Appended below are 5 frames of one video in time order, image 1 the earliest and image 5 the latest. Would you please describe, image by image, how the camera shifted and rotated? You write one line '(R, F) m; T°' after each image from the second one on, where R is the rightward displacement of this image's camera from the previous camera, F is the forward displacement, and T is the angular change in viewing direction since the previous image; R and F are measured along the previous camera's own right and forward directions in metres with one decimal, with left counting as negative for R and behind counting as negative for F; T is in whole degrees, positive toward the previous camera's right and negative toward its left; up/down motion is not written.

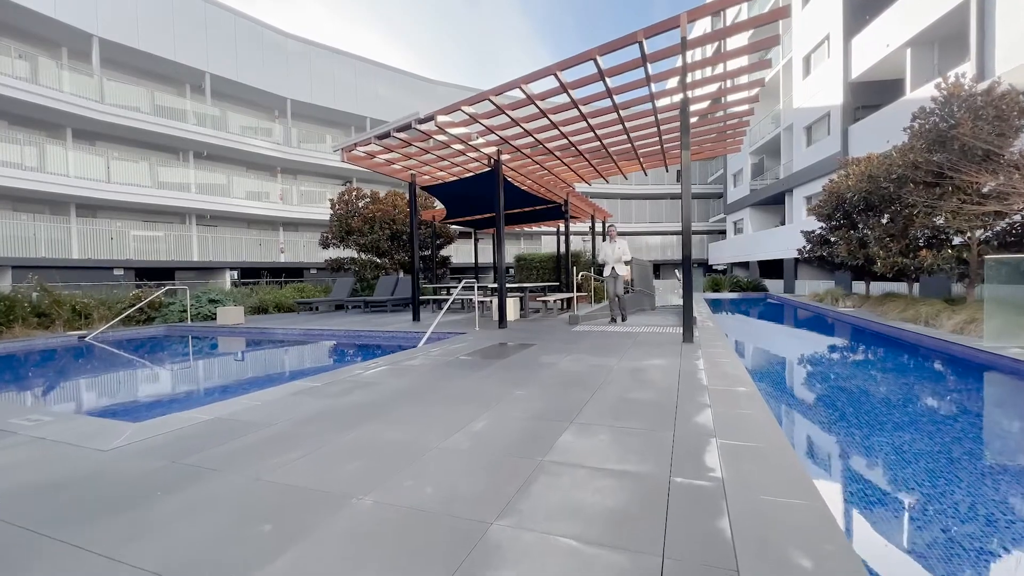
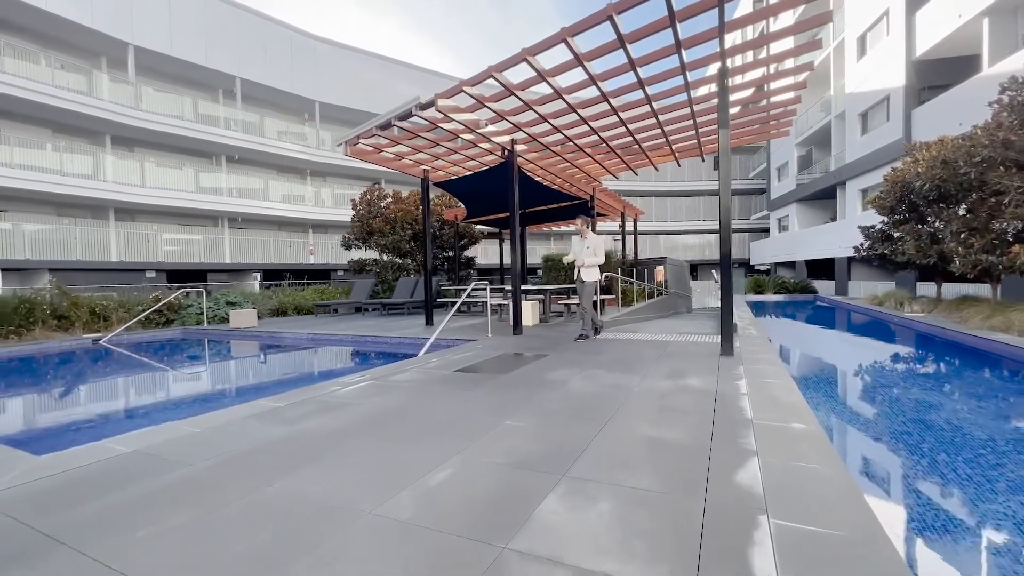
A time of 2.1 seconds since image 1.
(+0.3, +0.7) m; -4°
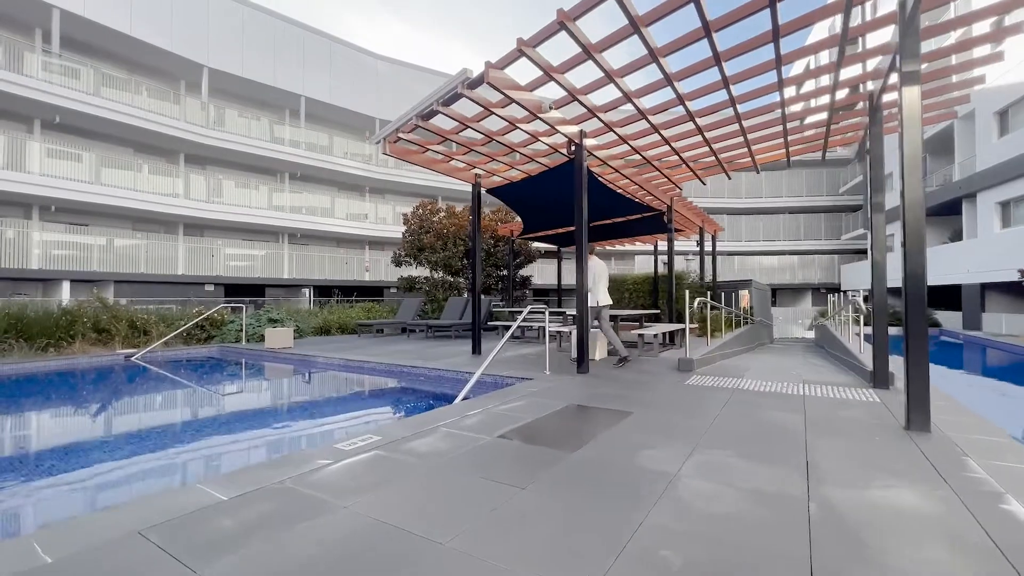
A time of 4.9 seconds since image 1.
(-0.1, +1.4) m; -7°
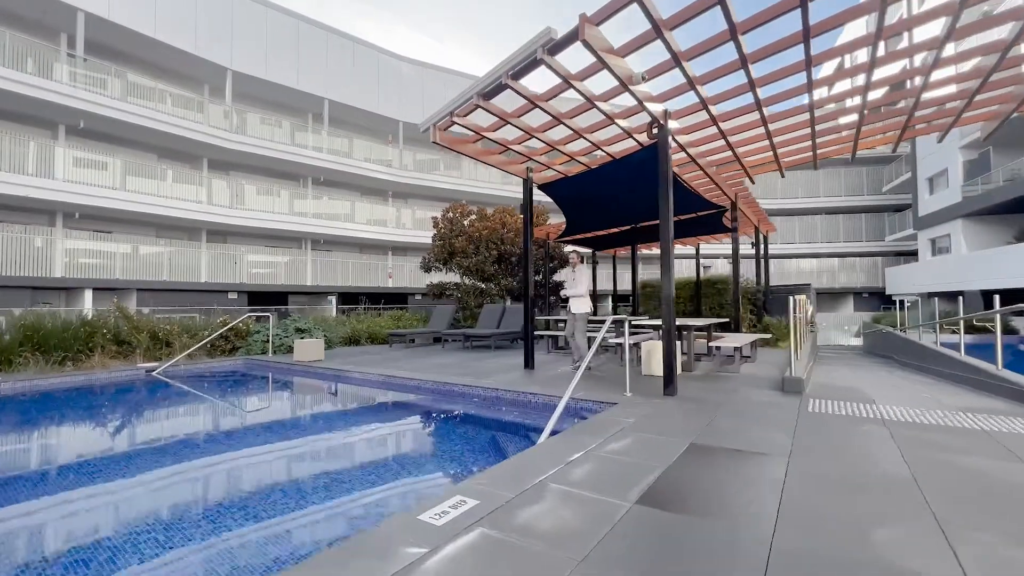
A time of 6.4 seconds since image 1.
(-0.6, +0.8) m; -2°
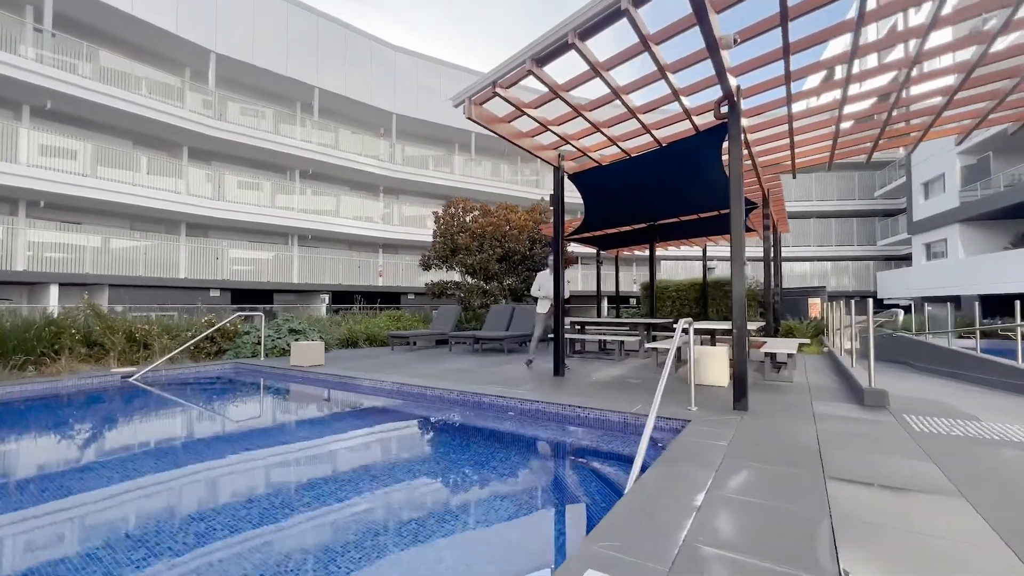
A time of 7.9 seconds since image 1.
(-0.6, +0.7) m; +2°
